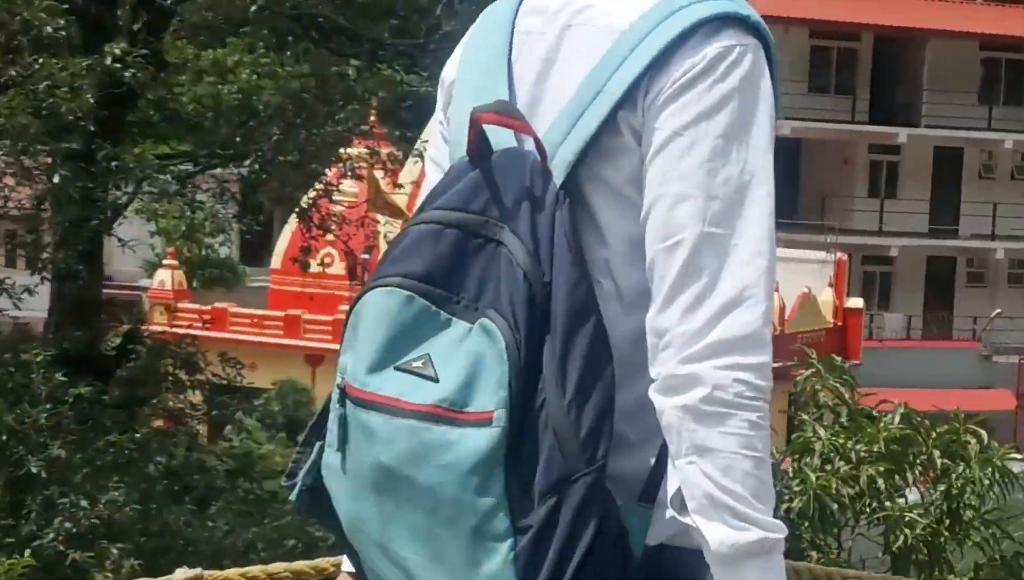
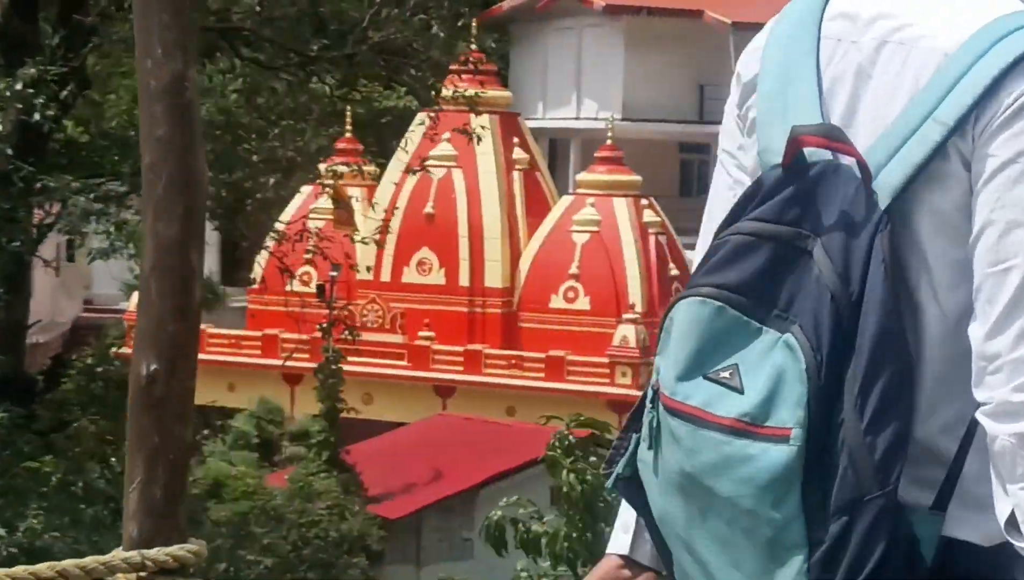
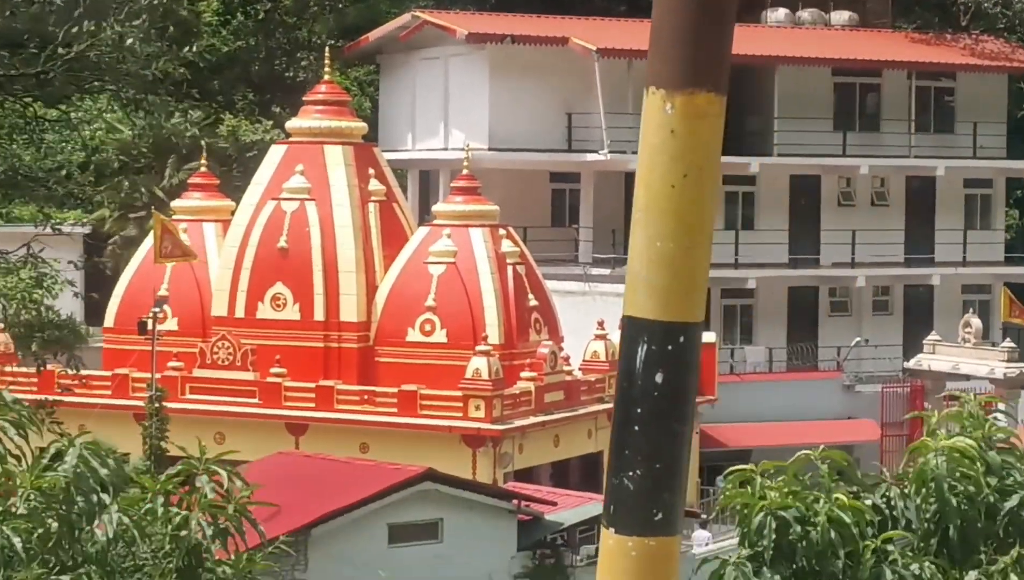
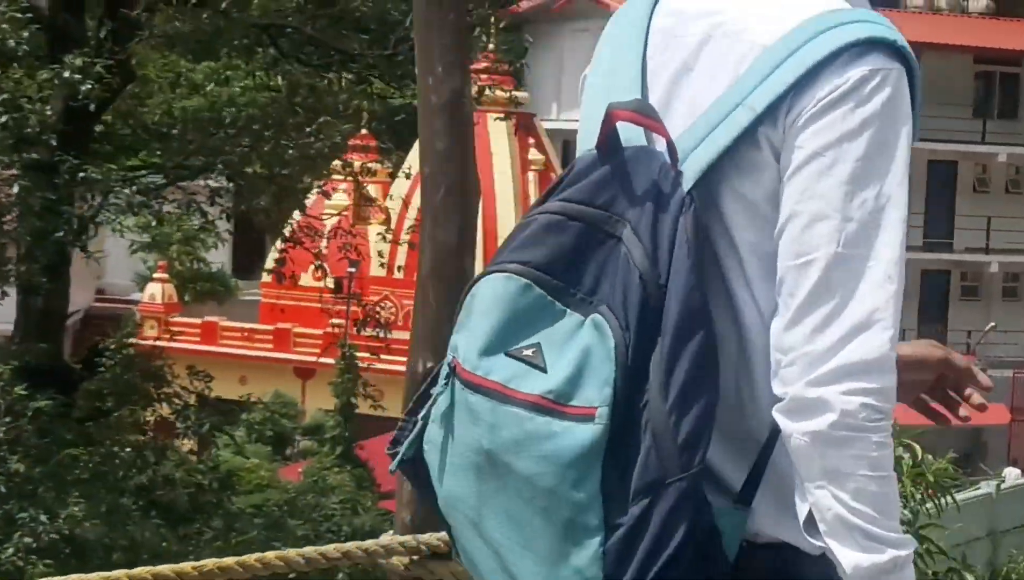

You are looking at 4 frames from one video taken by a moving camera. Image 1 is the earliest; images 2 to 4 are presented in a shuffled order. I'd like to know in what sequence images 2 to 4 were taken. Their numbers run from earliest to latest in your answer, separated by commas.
4, 2, 3
